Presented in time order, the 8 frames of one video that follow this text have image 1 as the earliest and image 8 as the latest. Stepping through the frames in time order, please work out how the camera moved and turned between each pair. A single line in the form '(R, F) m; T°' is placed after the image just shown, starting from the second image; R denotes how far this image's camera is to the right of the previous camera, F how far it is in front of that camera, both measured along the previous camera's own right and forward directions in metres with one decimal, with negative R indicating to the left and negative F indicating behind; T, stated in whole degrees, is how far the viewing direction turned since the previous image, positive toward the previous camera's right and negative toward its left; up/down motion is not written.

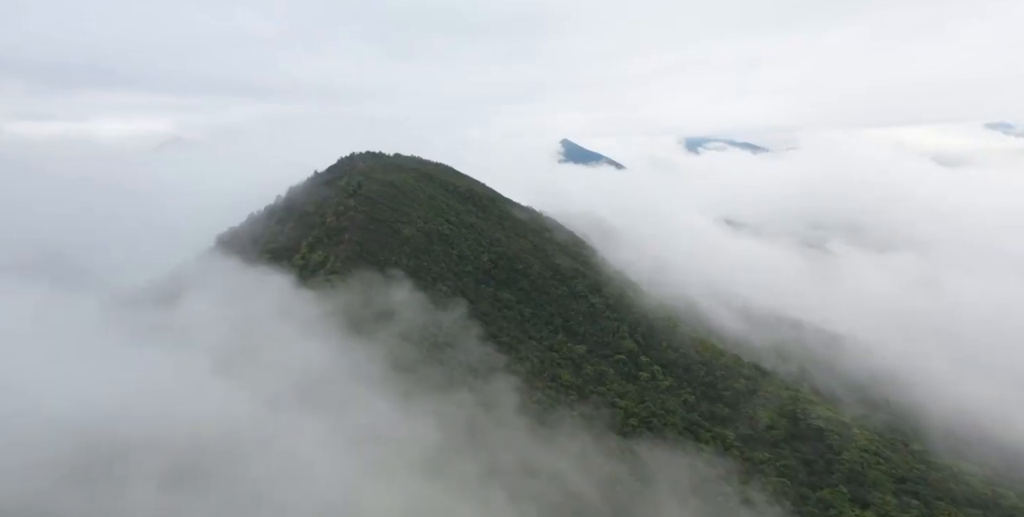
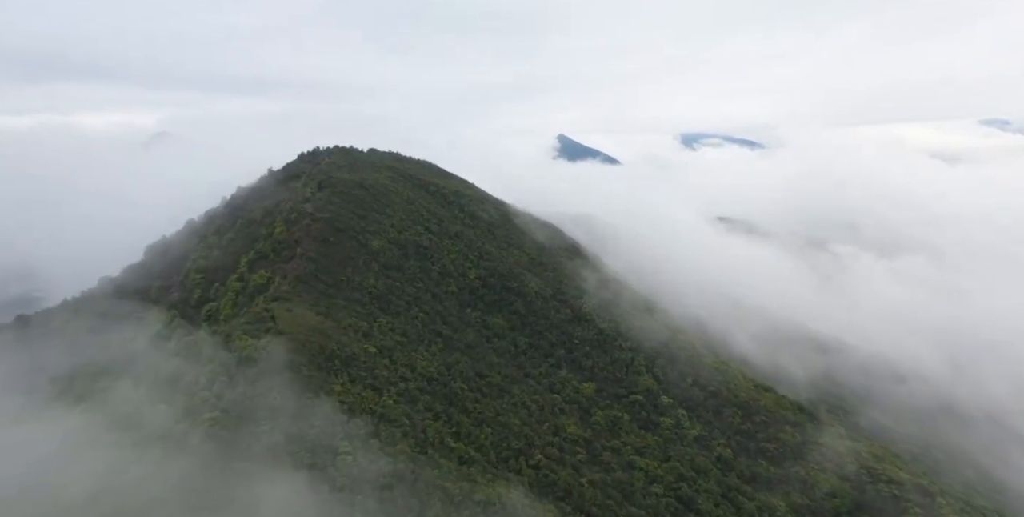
(+0.4, +12.1) m; 0°
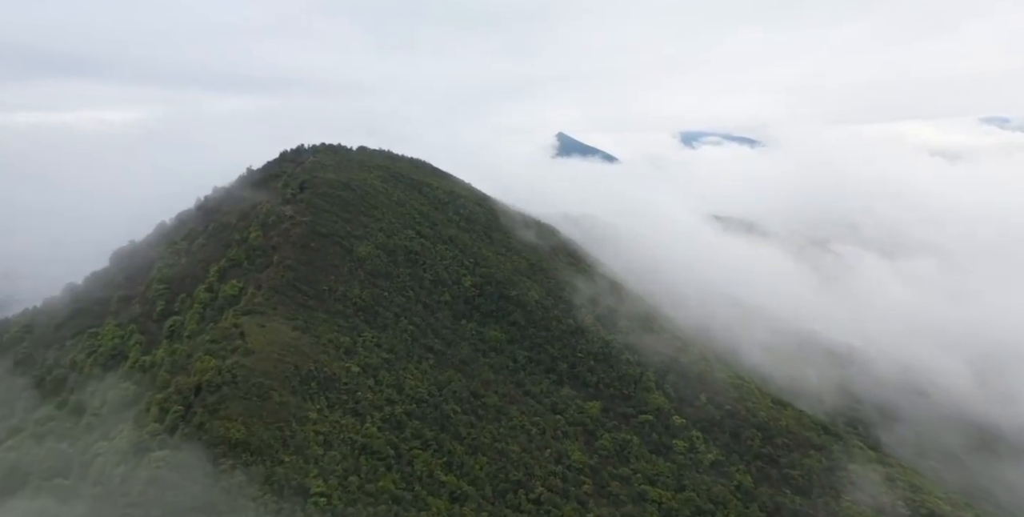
(+0.1, +4.6) m; 0°
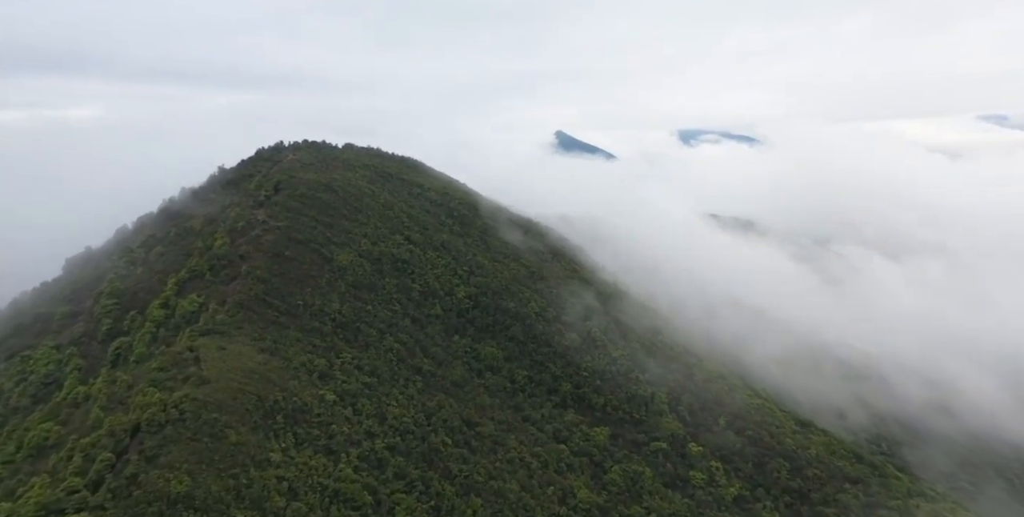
(+0.1, +5.2) m; 0°
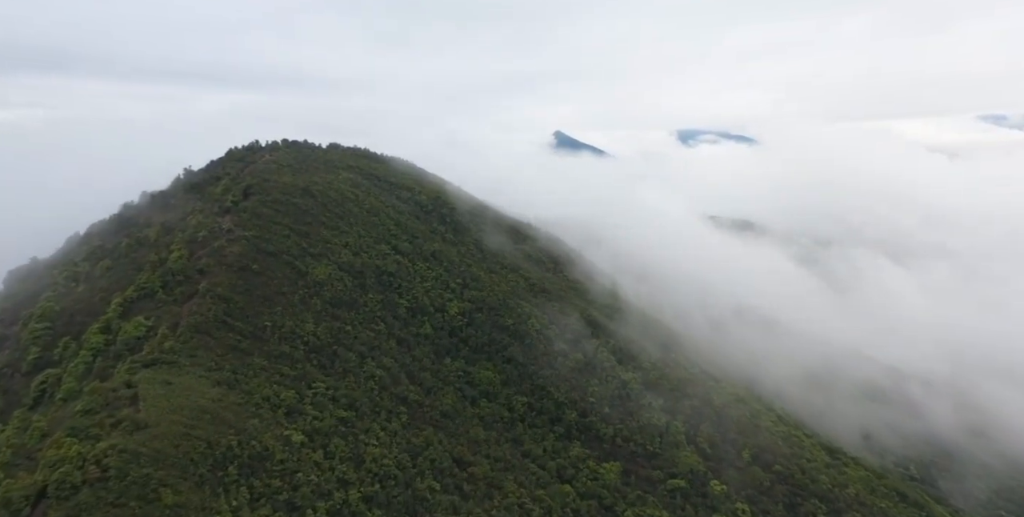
(+0.1, +5.2) m; 0°
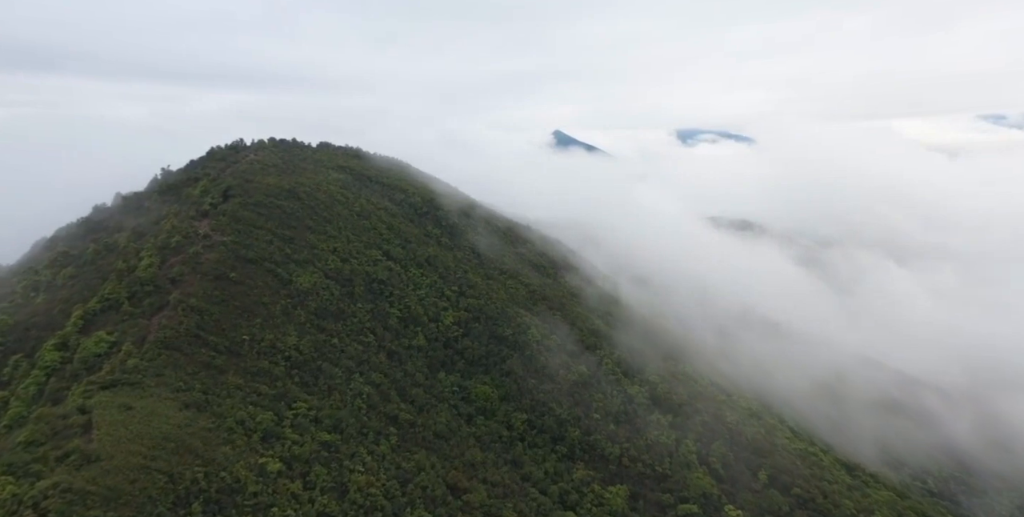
(0.0, +2.9) m; 0°
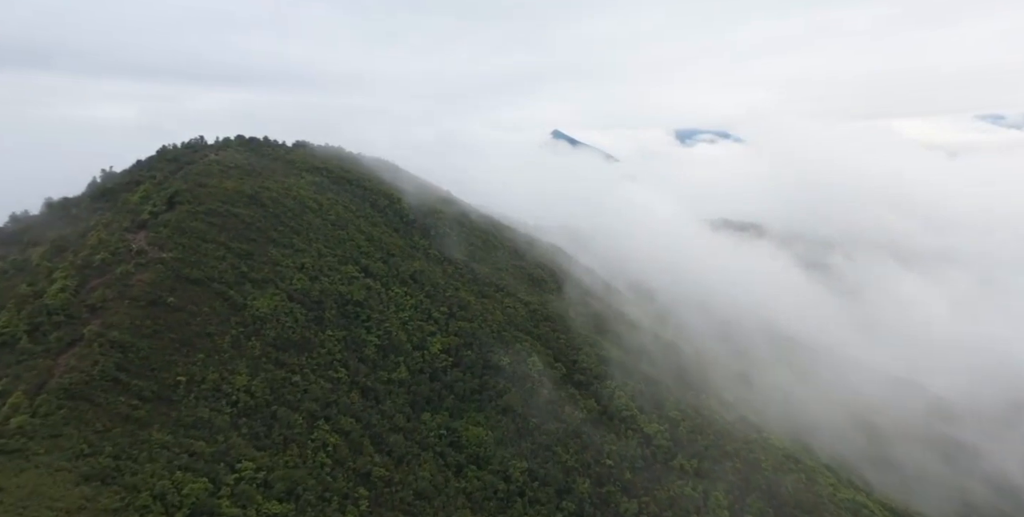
(+0.1, +6.2) m; 0°
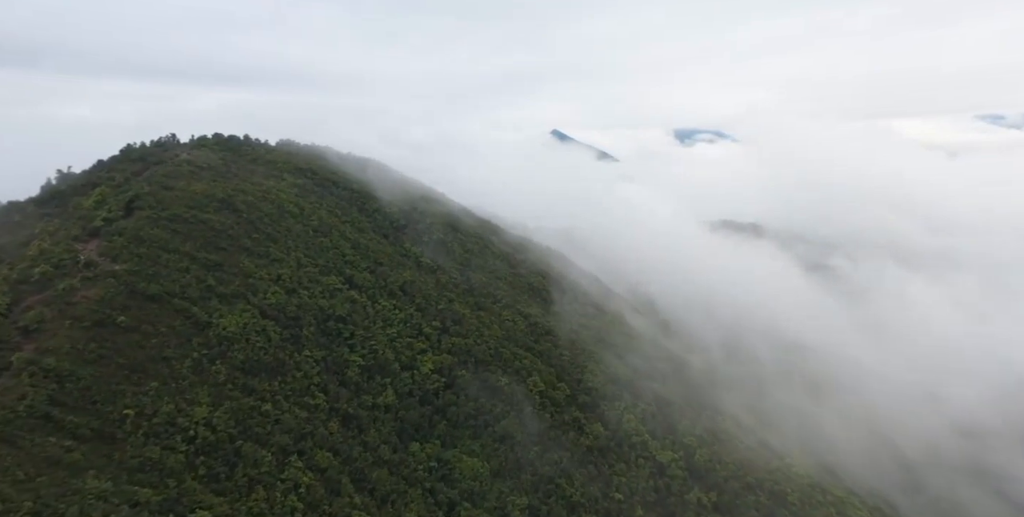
(0.0, +3.6) m; 0°
